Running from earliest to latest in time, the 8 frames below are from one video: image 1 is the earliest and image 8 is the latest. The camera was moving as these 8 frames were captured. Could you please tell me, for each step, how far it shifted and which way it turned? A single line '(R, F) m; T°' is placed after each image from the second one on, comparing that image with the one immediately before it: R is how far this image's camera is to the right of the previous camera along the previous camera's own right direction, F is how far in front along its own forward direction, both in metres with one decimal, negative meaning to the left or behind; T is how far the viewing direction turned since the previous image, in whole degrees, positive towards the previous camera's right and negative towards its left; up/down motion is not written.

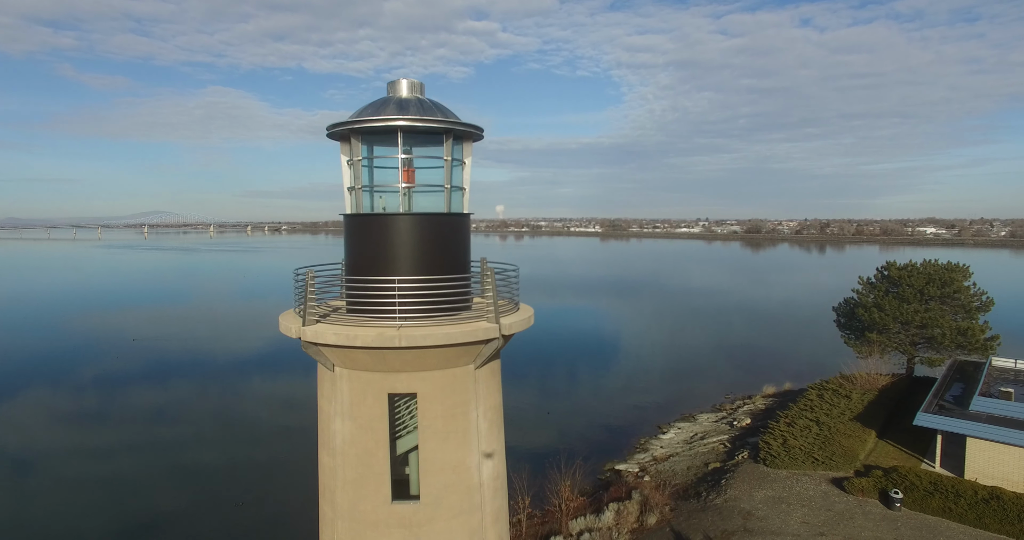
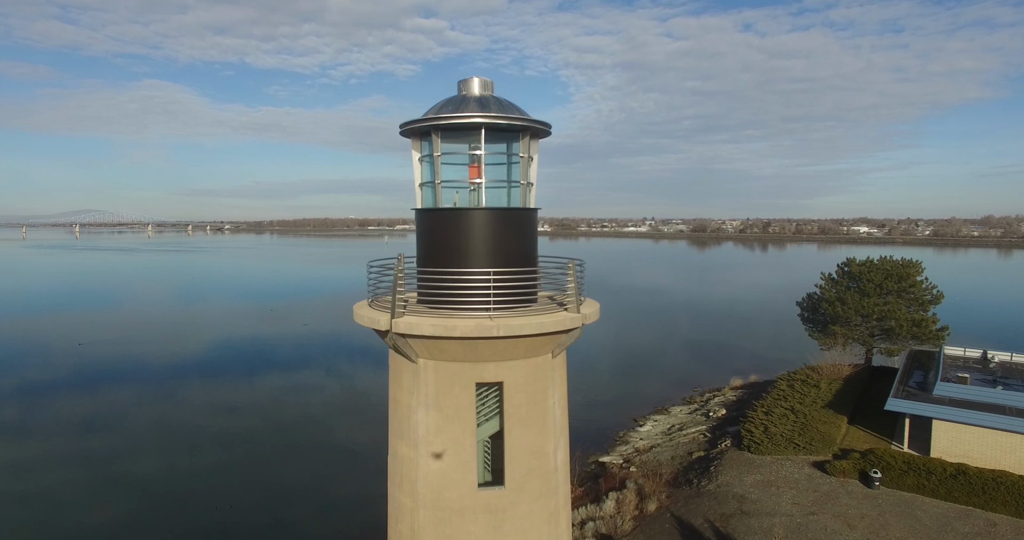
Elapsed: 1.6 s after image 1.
(-1.1, -0.2) m; +5°
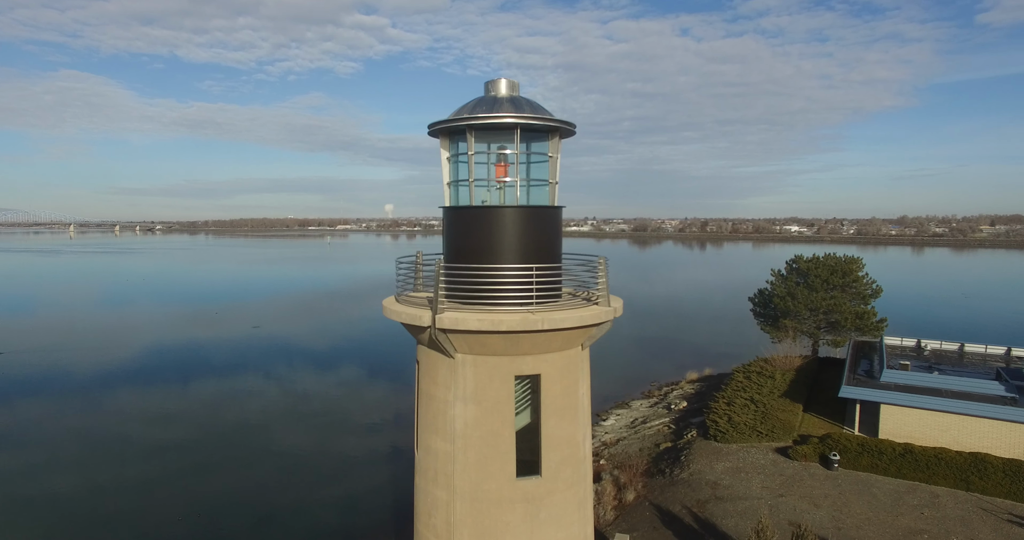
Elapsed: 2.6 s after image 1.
(-0.8, -0.1) m; +5°
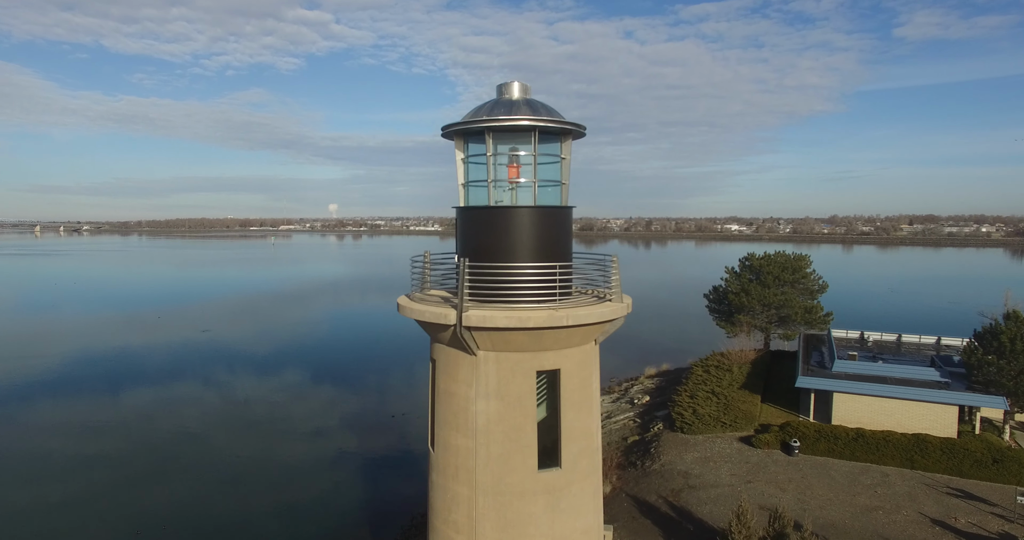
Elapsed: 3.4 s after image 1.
(-0.7, -0.1) m; +5°
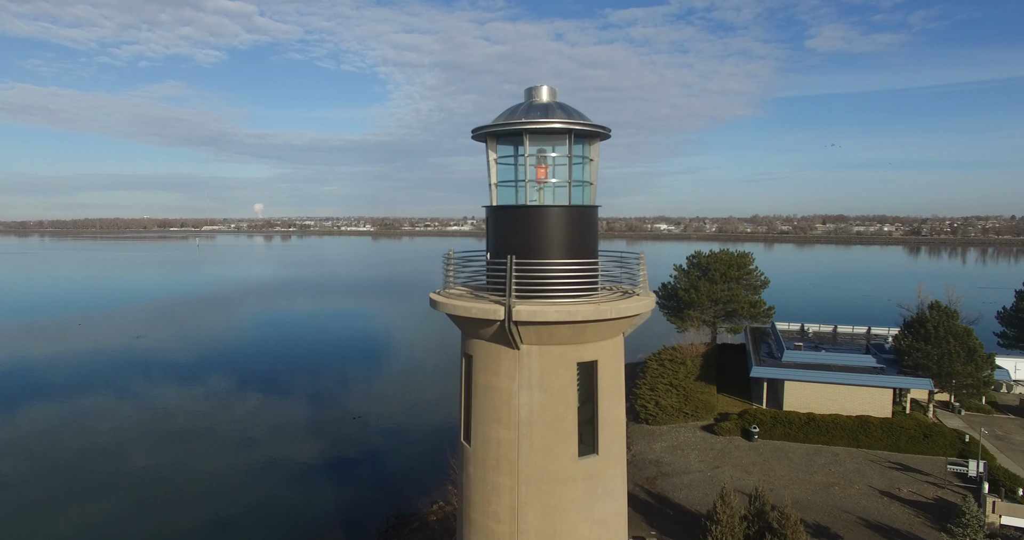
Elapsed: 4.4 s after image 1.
(-1.0, -0.2) m; +6°
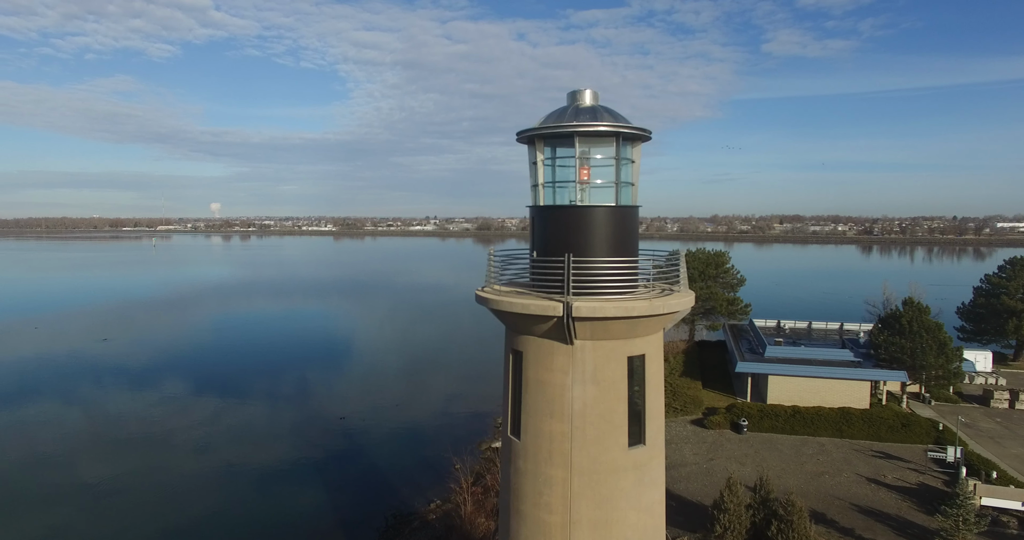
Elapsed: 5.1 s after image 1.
(-0.9, -0.1) m; +3°
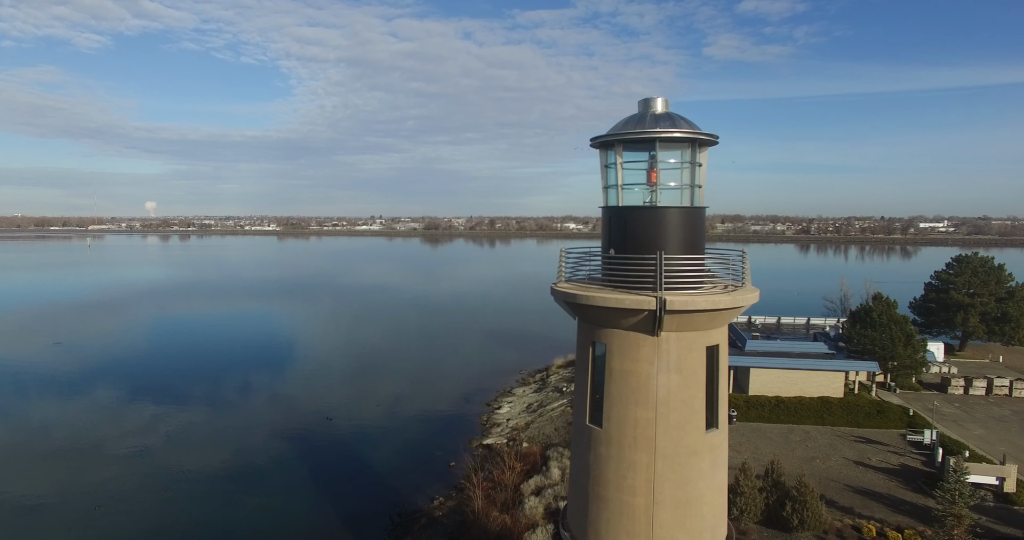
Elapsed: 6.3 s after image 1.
(-1.4, -0.3) m; +5°
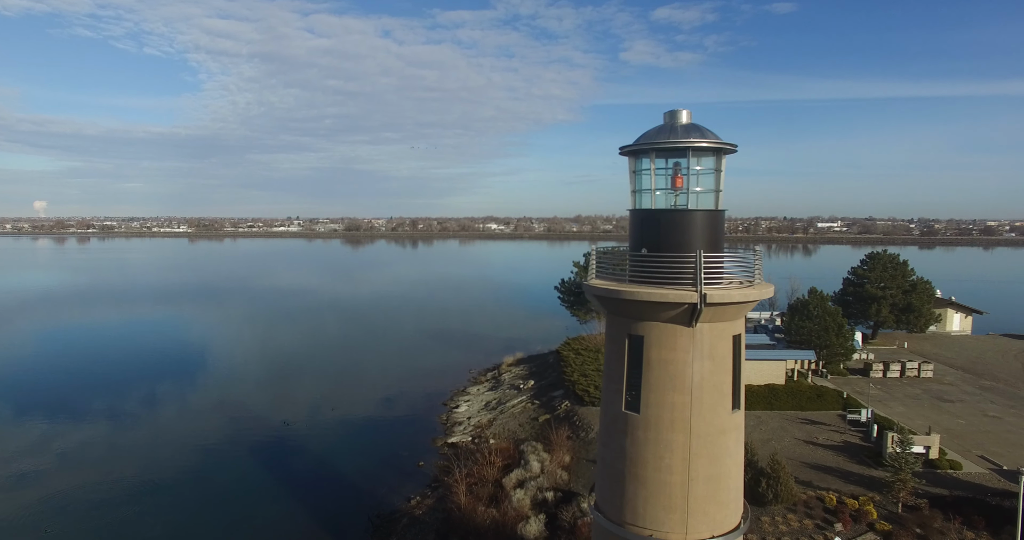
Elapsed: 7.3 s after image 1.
(-1.4, -0.3) m; +7°
